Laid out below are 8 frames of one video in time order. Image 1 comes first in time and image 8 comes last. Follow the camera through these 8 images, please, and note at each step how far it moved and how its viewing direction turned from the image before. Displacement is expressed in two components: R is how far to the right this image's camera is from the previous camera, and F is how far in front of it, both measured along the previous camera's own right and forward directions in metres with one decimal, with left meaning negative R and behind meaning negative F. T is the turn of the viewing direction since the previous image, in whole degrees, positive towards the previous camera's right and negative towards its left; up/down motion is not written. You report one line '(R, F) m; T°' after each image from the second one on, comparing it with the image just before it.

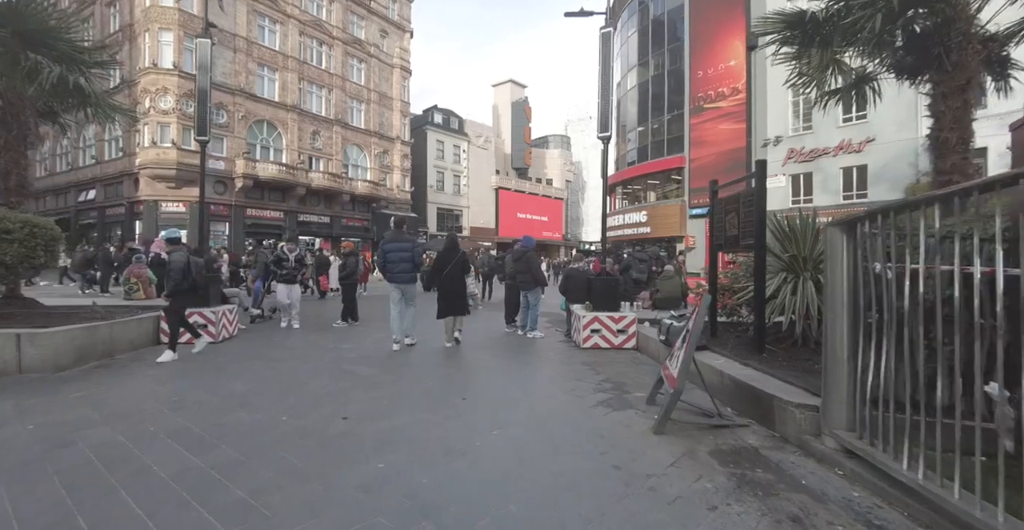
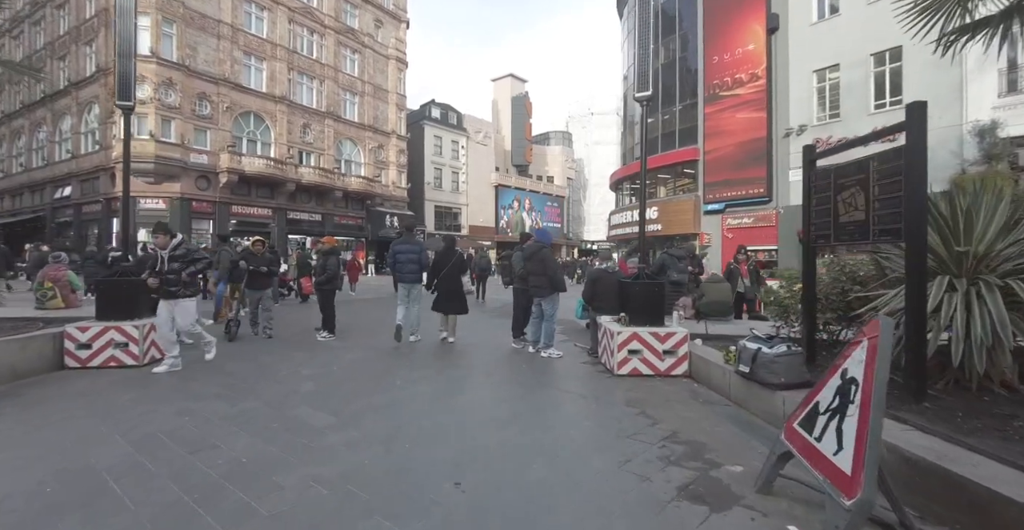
(-0.1, +1.8) m; 0°
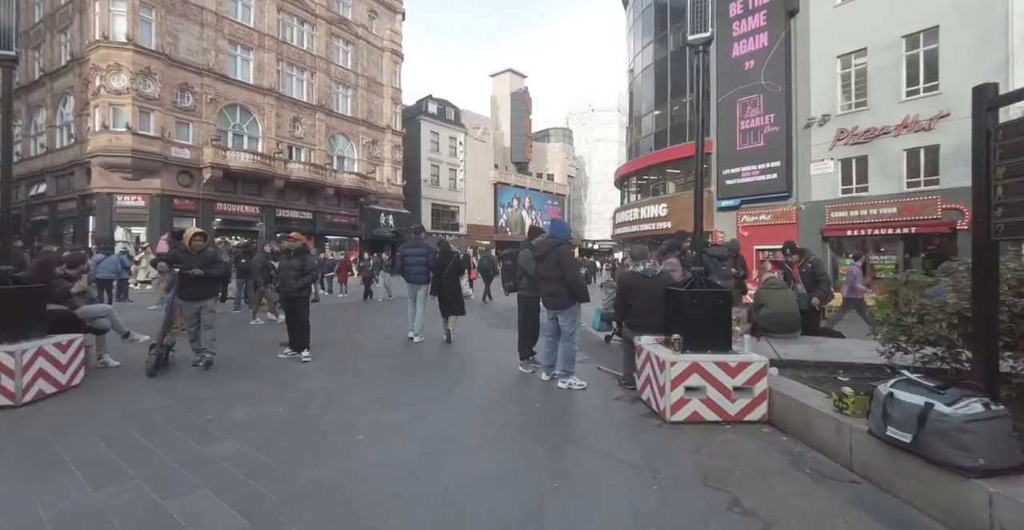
(-0.1, +1.5) m; 0°
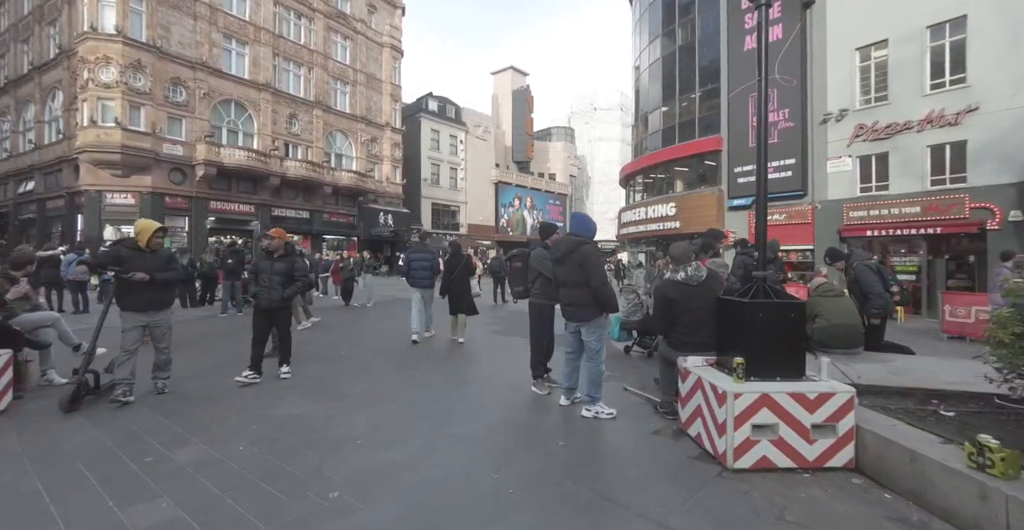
(-0.1, +0.9) m; 0°
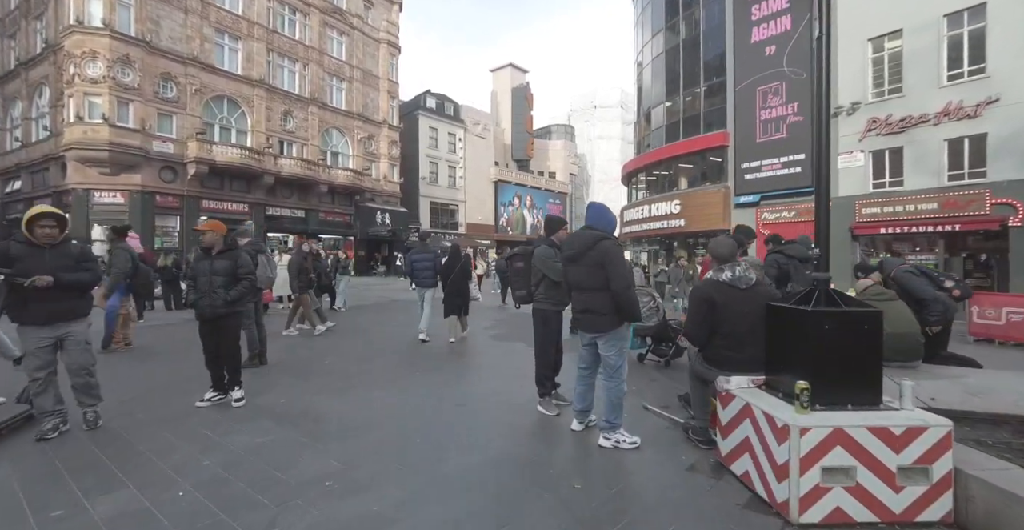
(0.0, +0.7) m; 0°
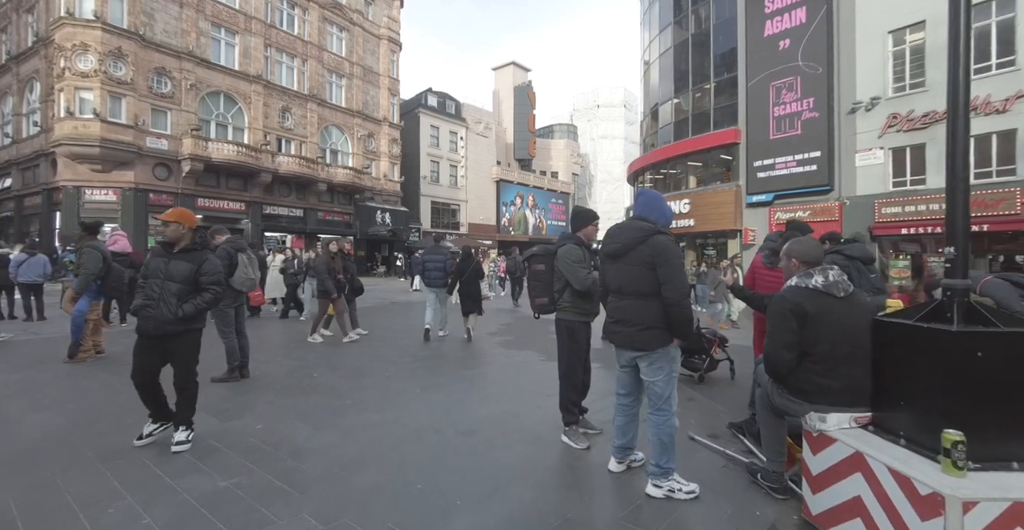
(-0.2, +0.7) m; 0°
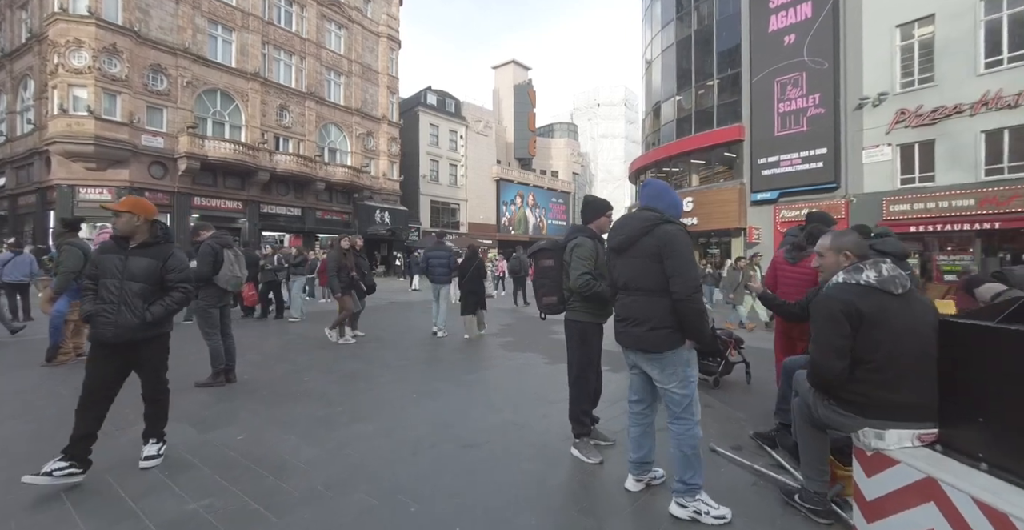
(0.0, +0.3) m; 0°
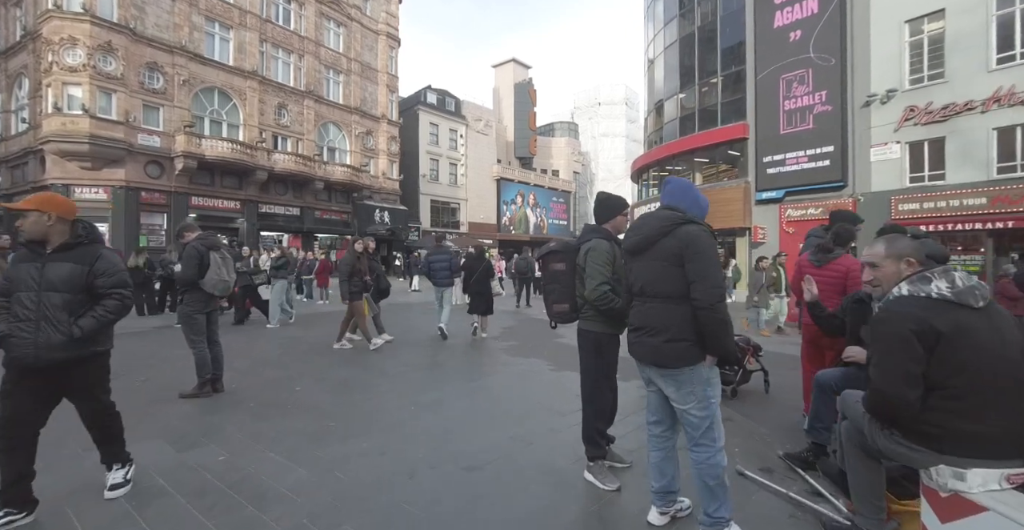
(0.0, +0.3) m; 0°
